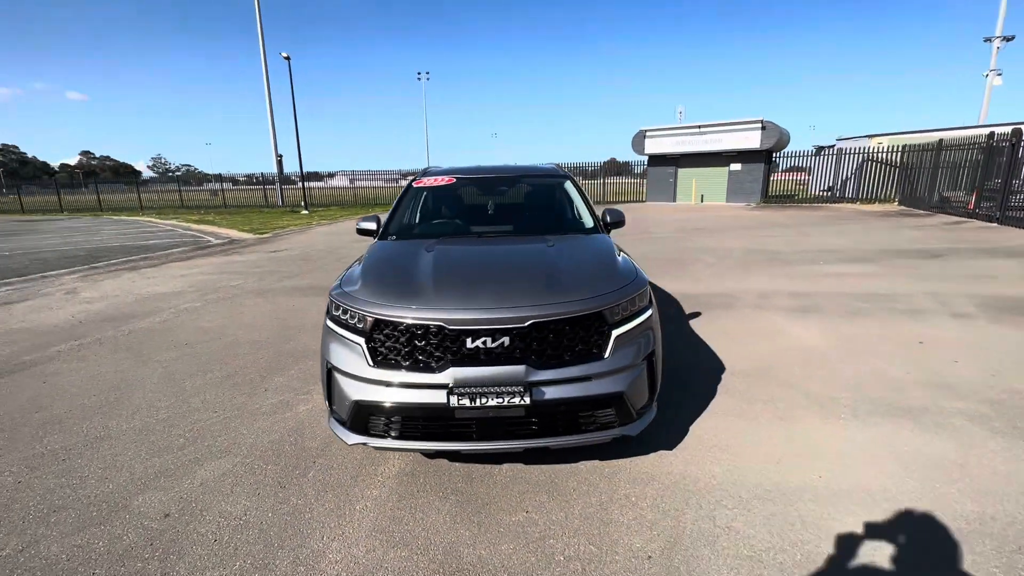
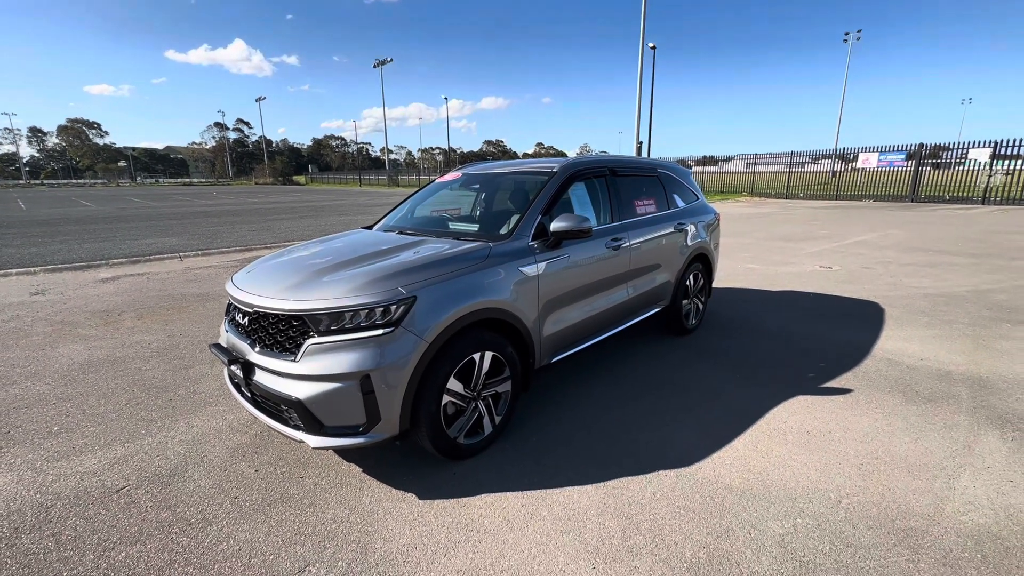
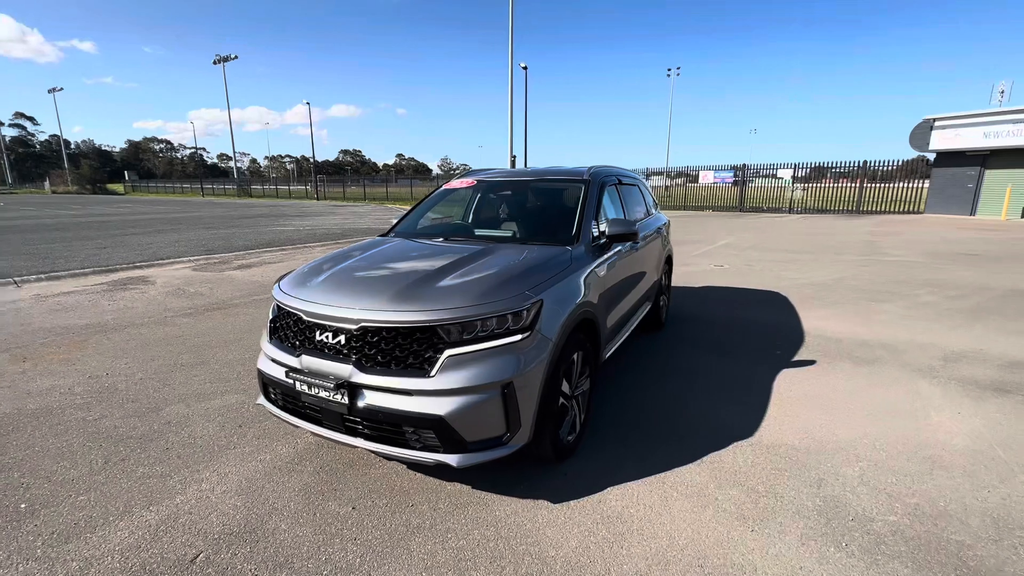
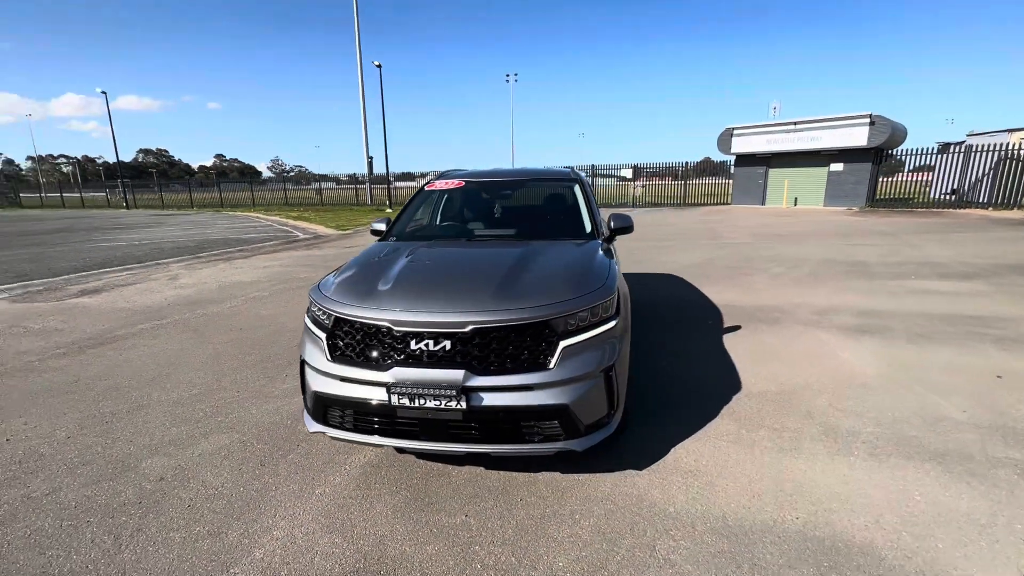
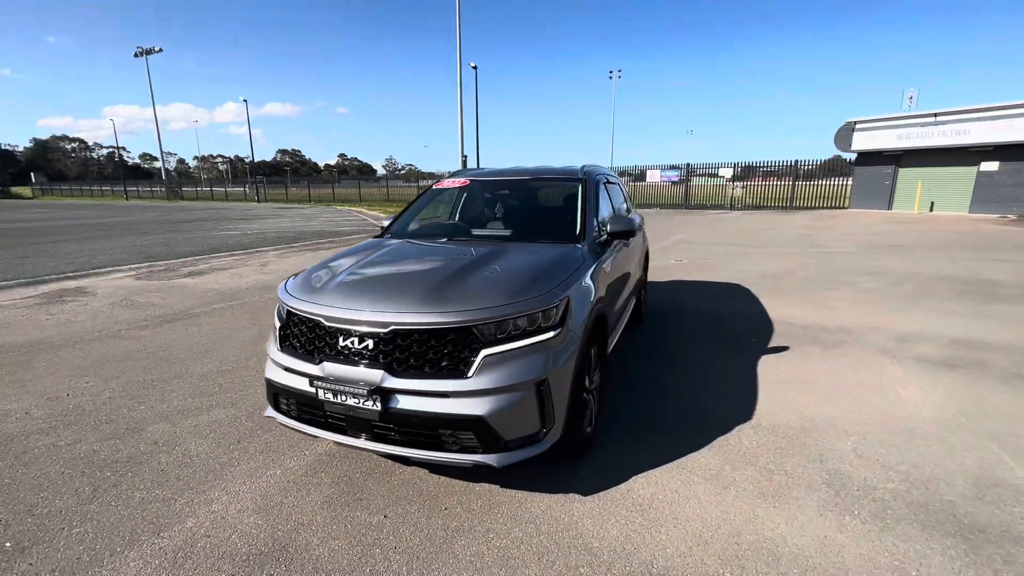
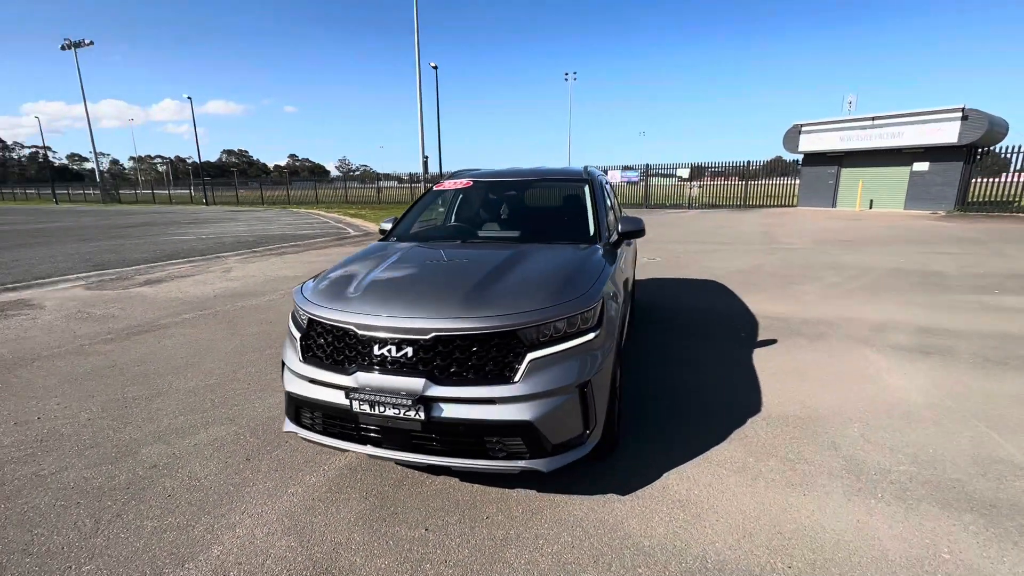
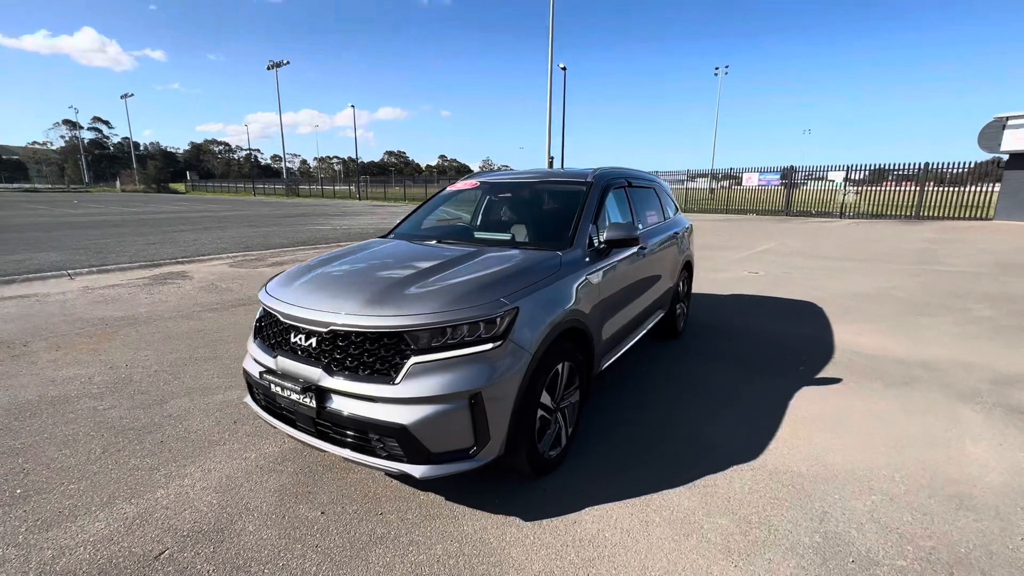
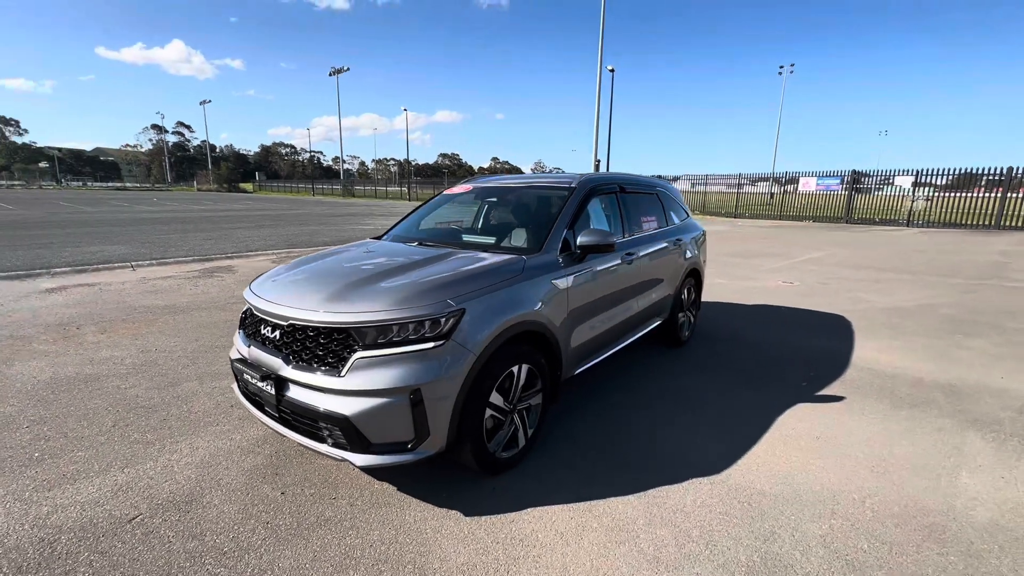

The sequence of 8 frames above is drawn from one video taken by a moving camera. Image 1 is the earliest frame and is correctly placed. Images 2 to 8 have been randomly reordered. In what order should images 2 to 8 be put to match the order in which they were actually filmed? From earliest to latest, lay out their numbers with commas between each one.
4, 6, 5, 3, 7, 8, 2
